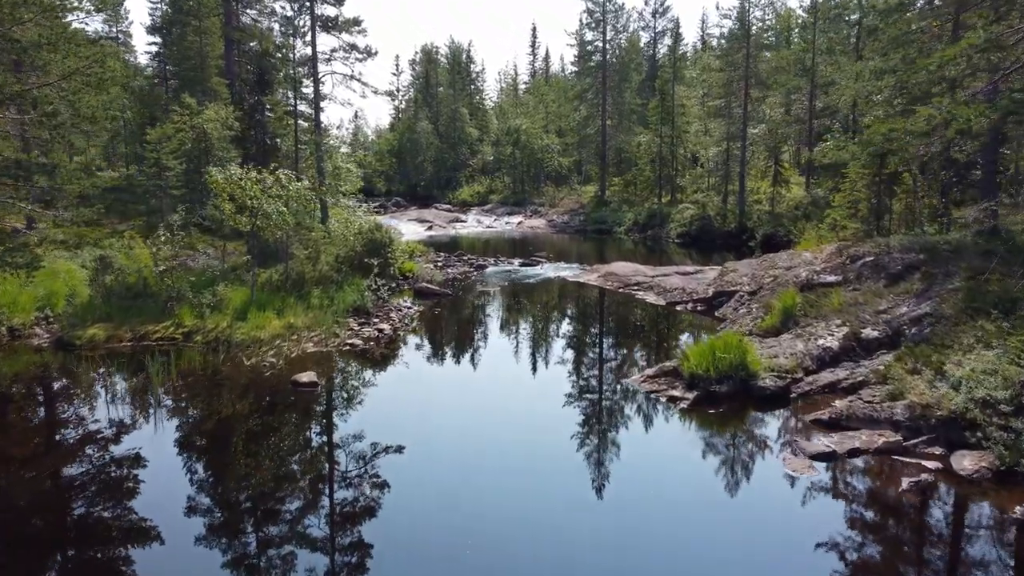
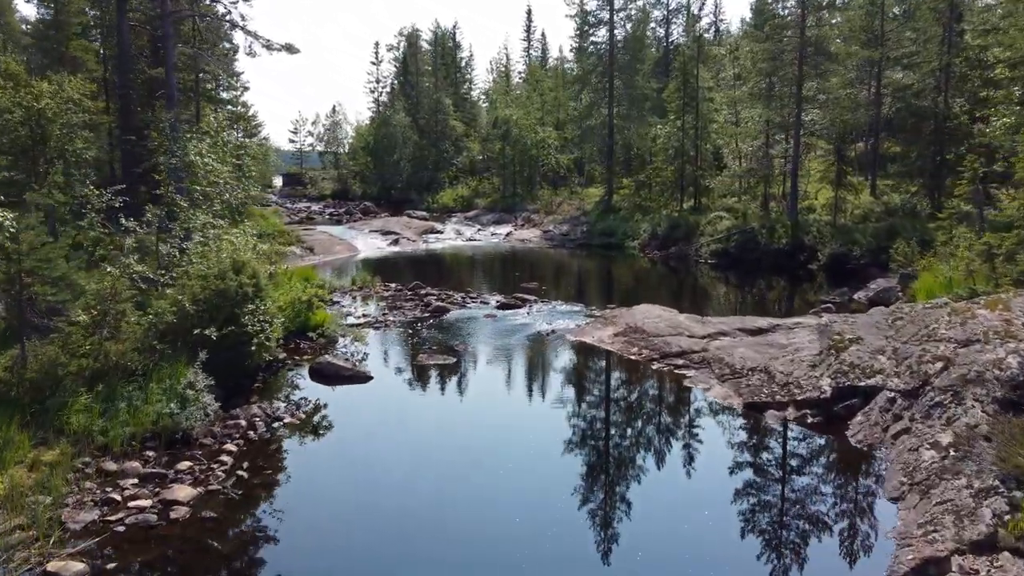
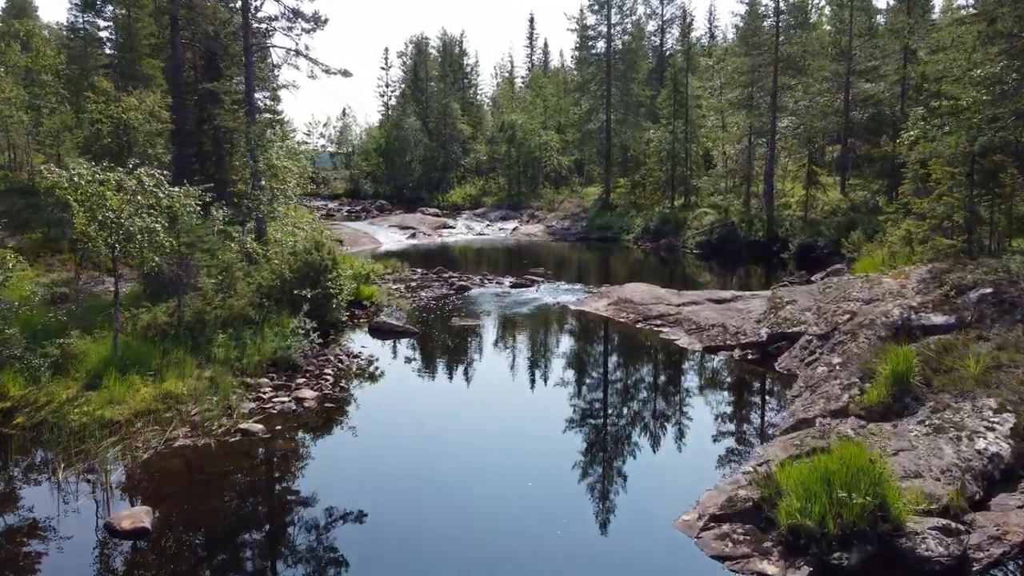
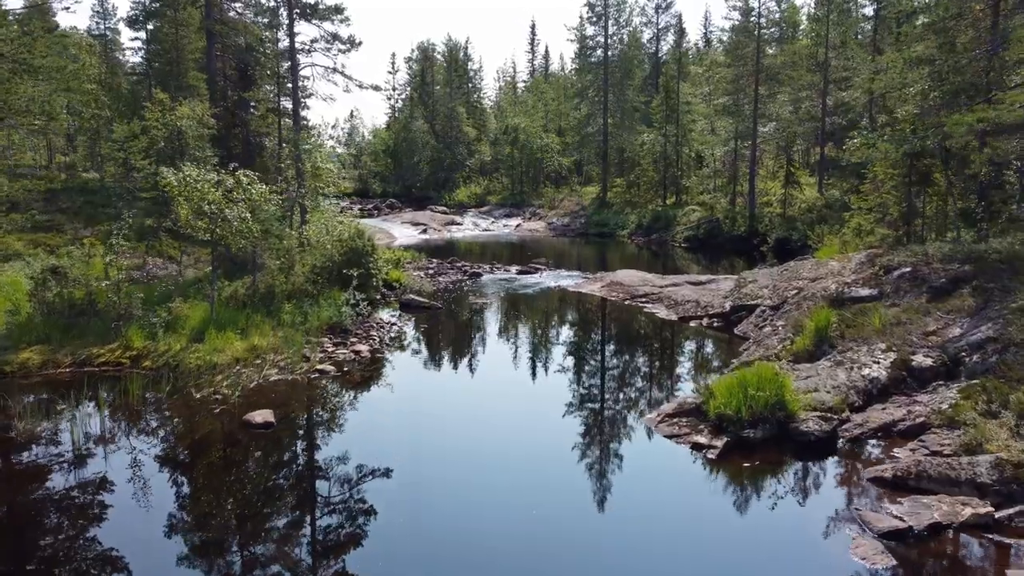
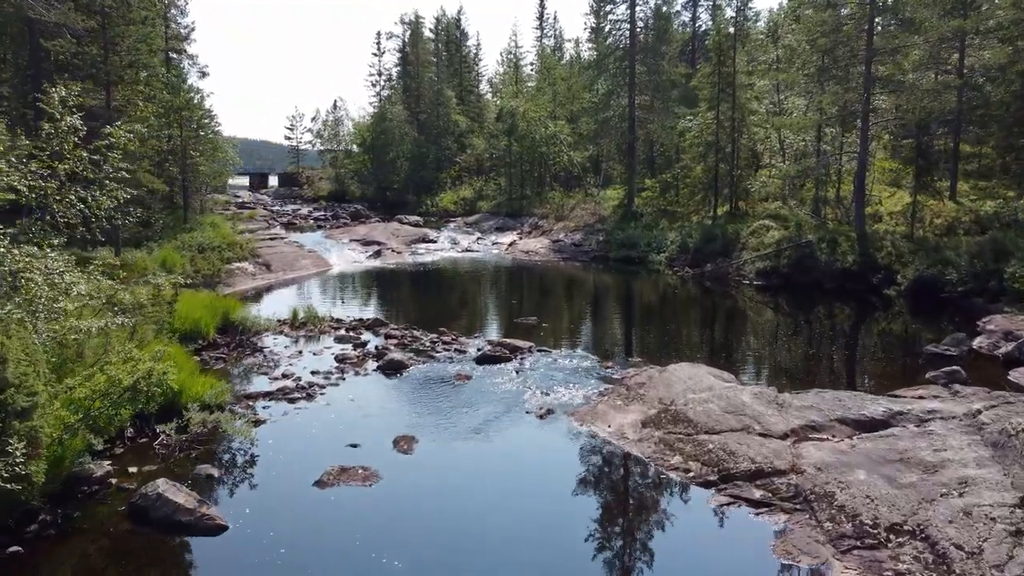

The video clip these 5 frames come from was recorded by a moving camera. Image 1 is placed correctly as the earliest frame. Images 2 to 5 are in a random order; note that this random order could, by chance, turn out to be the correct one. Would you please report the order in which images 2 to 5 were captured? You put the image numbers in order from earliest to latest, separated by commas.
4, 3, 2, 5
